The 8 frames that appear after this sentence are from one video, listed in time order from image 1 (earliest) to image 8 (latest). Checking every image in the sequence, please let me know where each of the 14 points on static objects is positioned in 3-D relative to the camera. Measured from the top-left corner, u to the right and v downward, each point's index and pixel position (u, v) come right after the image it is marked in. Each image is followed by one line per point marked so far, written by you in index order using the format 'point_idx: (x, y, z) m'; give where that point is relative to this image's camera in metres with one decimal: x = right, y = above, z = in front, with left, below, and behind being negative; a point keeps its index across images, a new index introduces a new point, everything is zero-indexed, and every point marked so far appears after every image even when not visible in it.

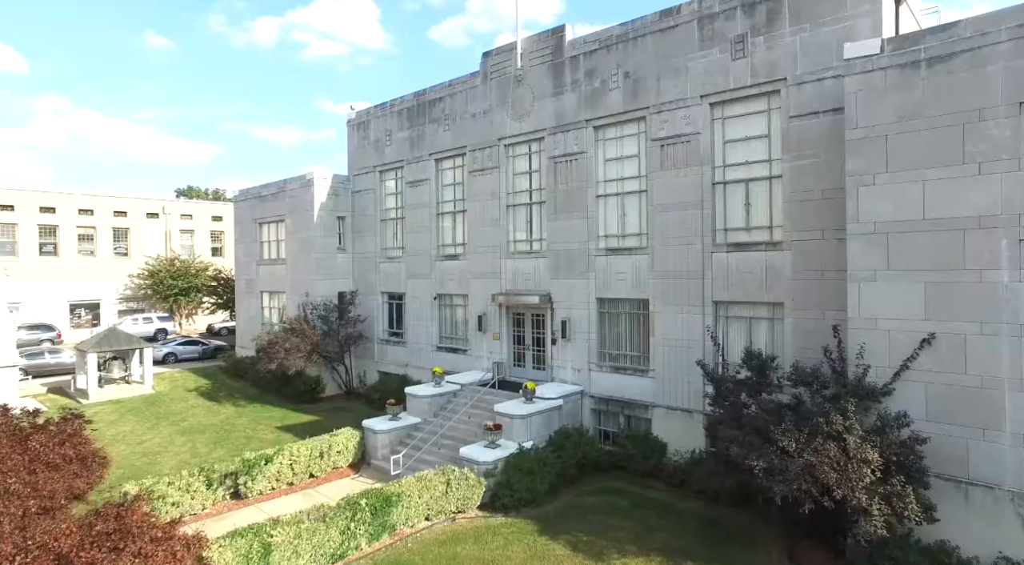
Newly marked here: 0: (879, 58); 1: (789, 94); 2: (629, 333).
0: (+5.5, +3.4, +9.9) m
1: (+5.2, +3.6, +12.4) m
2: (+2.7, -1.2, +15.3) m
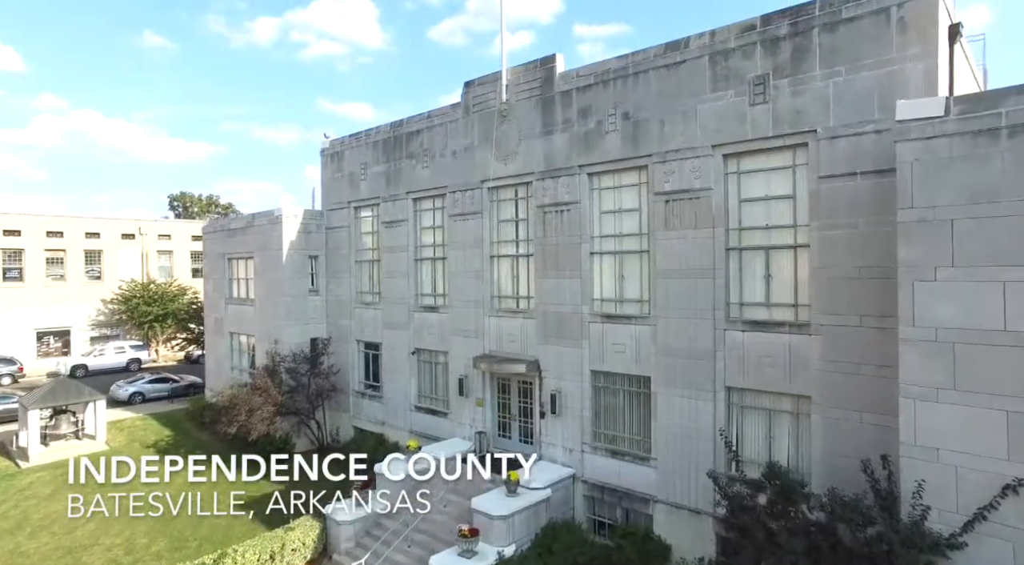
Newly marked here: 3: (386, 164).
0: (+5.1, +1.9, +7.8) m
1: (+4.9, +2.1, +10.4) m
2: (+2.3, -2.6, +13.3) m
3: (-3.6, +3.3, +18.5) m
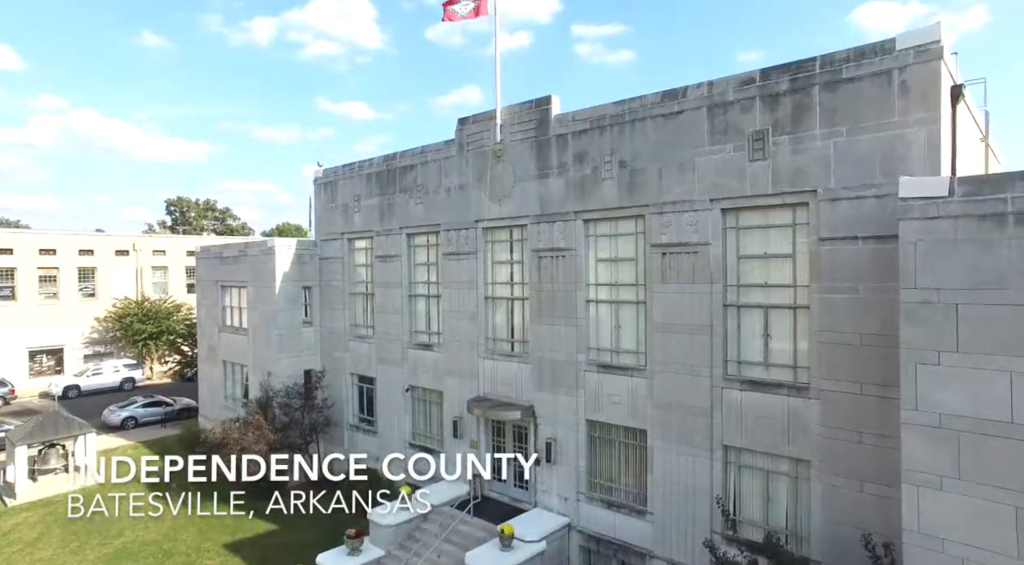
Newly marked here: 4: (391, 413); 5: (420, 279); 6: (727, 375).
0: (+5.0, +0.9, +7.6) m
1: (+4.7, +1.1, +10.1) m
2: (+2.2, -3.6, +13.0) m
3: (-3.7, +2.4, +18.3) m
4: (-3.4, -3.6, +18.2) m
5: (-2.4, +0.1, +17.4) m
6: (+3.7, -1.6, +11.4) m
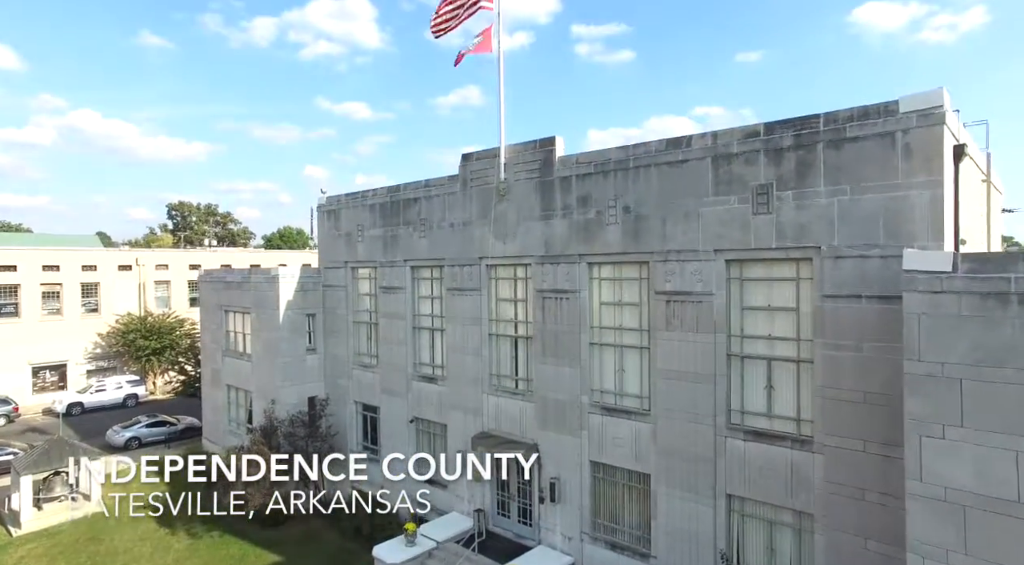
0: (+5.1, +0.1, +7.6) m
1: (+4.8, +0.3, +10.2) m
2: (+2.3, -4.5, +13.1) m
3: (-3.6, +1.5, +18.3) m
4: (-3.3, -4.5, +18.3) m
5: (-2.3, -0.8, +17.5) m
6: (+3.8, -2.5, +11.4) m
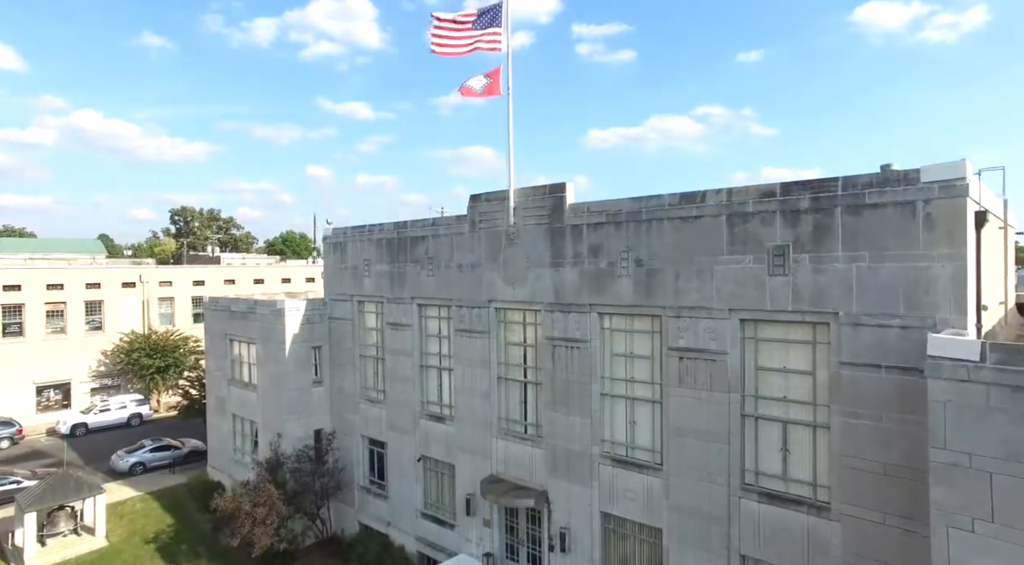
0: (+5.3, -1.0, +7.5) m
1: (+5.0, -0.8, +10.0) m
2: (+2.5, -5.5, +13.0) m
3: (-3.4, +0.5, +18.2) m
4: (-3.0, -5.5, +18.1) m
5: (-2.1, -1.8, +17.3) m
6: (+4.0, -3.5, +11.3) m
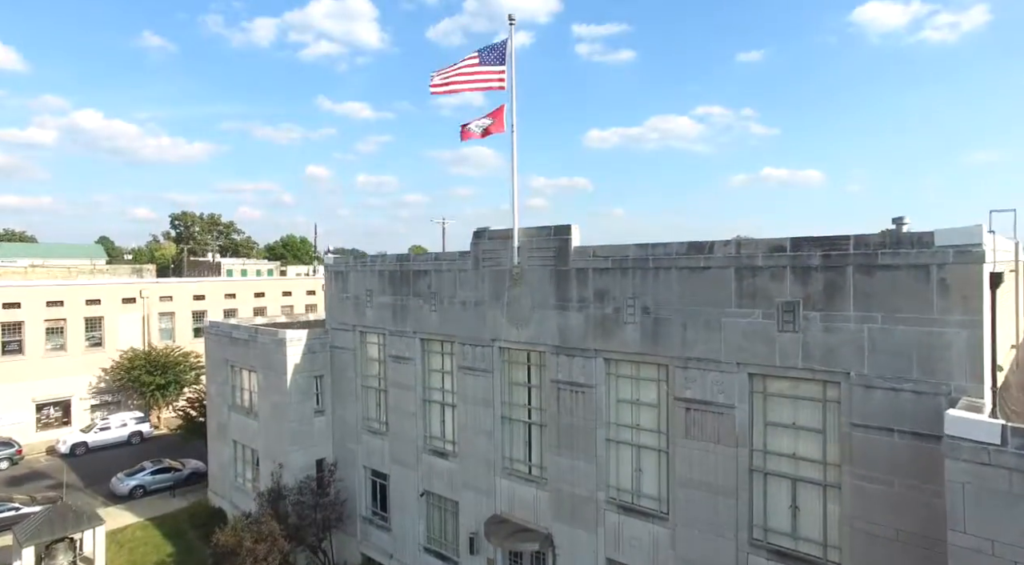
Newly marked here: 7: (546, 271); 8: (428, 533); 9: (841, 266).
0: (+5.4, -1.9, +7.3) m
1: (+5.1, -1.7, +9.9) m
2: (+2.6, -6.4, +12.8) m
3: (-3.3, -0.4, +18.0) m
4: (-2.9, -6.4, +18.0) m
5: (-2.0, -2.7, +17.2) m
6: (+4.1, -4.4, +11.1) m
7: (+0.7, +0.3, +14.0) m
8: (-2.2, -6.7, +17.5) m
9: (+5.0, +0.2, +9.9) m
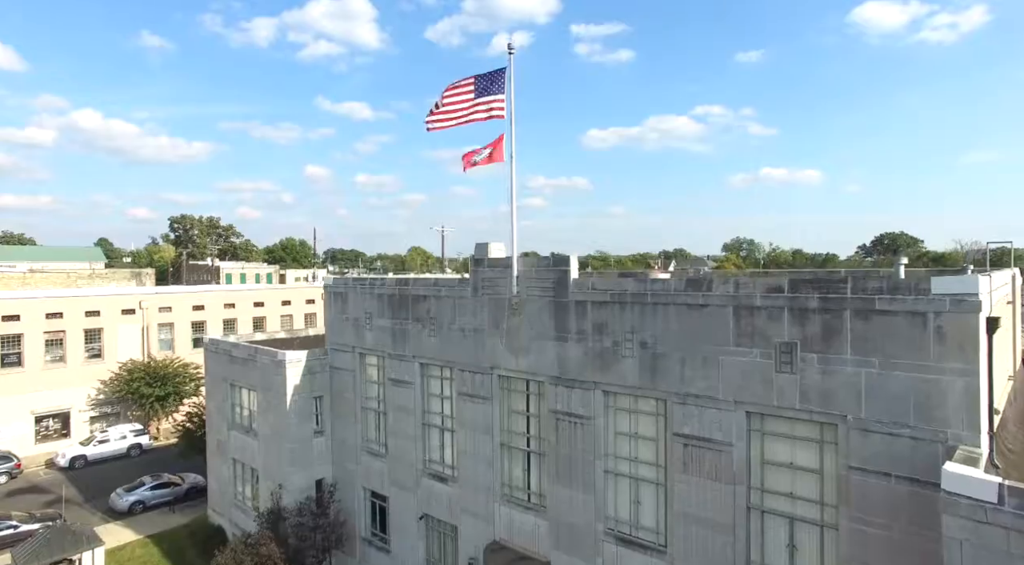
0: (+5.4, -2.5, +7.4) m
1: (+5.1, -2.3, +9.9) m
2: (+2.6, -7.1, +12.9) m
3: (-3.3, -1.0, +18.1) m
4: (-3.0, -7.0, +18.0) m
5: (-2.0, -3.3, +17.2) m
6: (+4.1, -5.0, +11.2) m
7: (+0.7, -0.4, +14.0) m
8: (-2.3, -7.3, +17.5) m
9: (+5.0, -0.4, +10.0) m
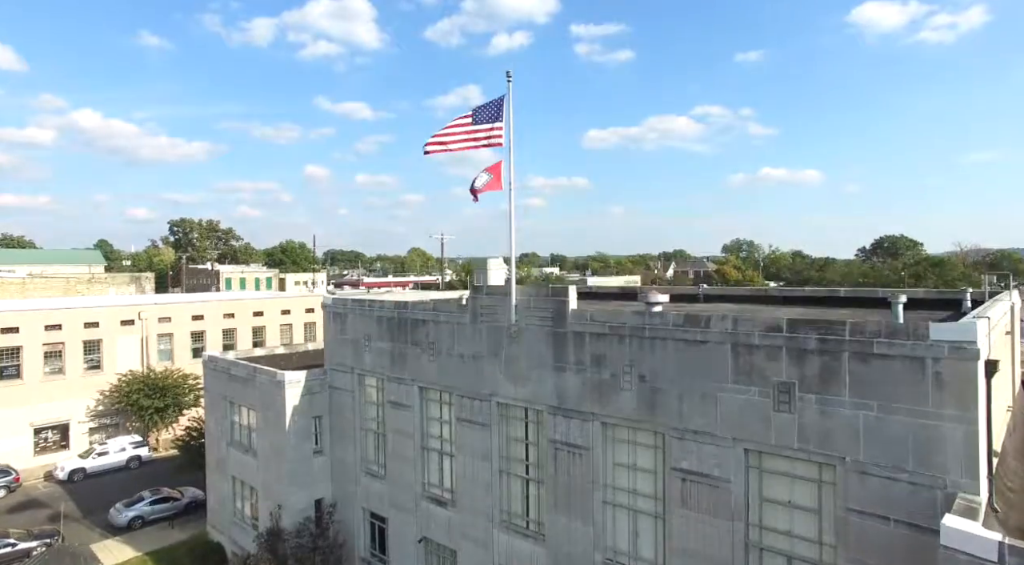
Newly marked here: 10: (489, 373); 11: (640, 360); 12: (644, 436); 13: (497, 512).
0: (+5.4, -3.2, +7.4) m
1: (+5.1, -3.0, +9.9) m
2: (+2.6, -7.7, +12.9) m
3: (-3.4, -1.7, +18.1) m
4: (-3.0, -7.6, +18.0) m
5: (-2.1, -3.9, +17.2) m
6: (+4.1, -5.7, +11.2) m
7: (+0.7, -1.0, +14.0) m
8: (-2.3, -7.9, +17.5) m
9: (+4.9, -1.0, +10.0) m
10: (-0.5, -2.1, +15.2) m
11: (+2.4, -1.5, +12.4) m
12: (+2.5, -3.0, +12.6) m
13: (-0.3, -5.4, +15.4) m
